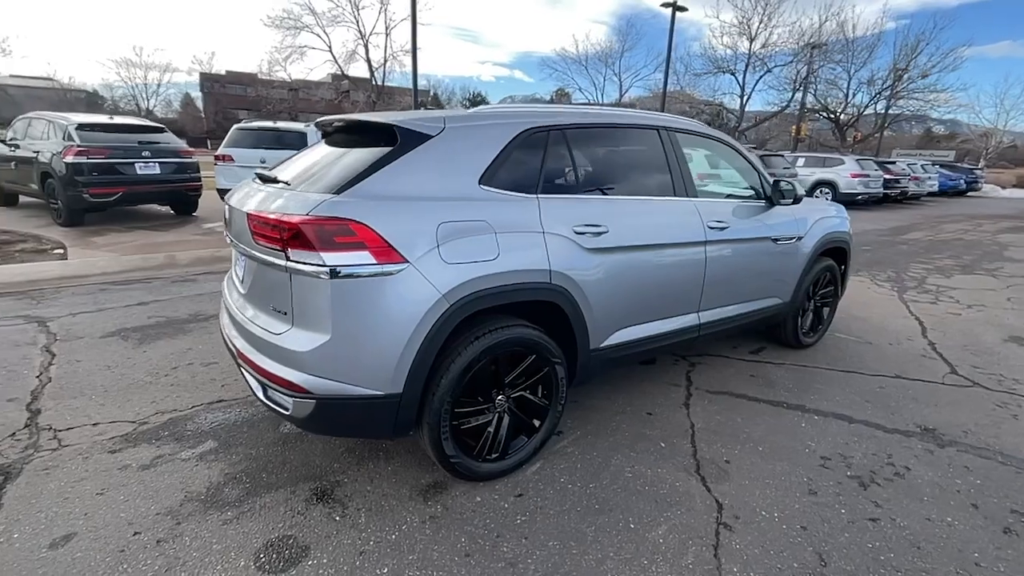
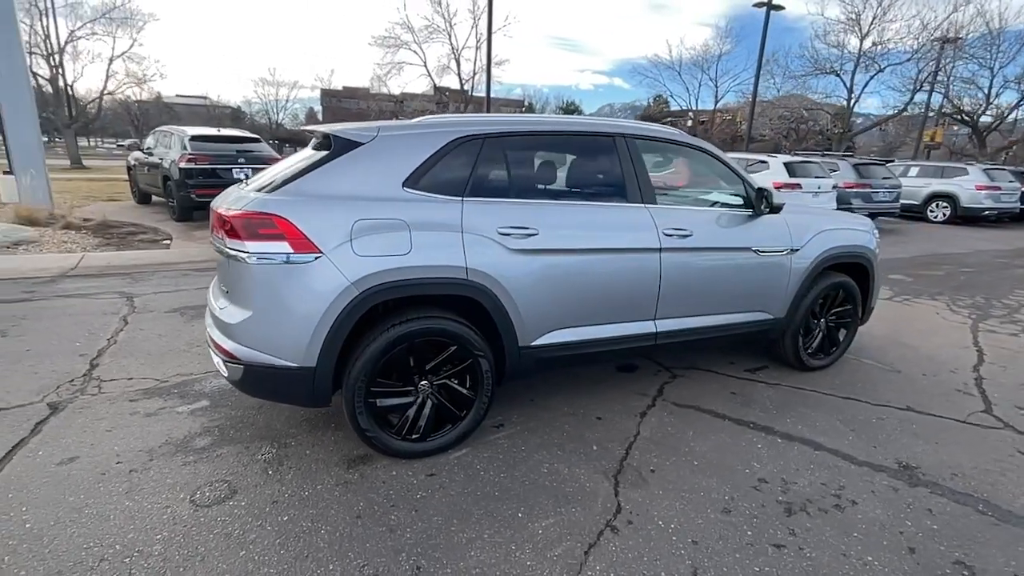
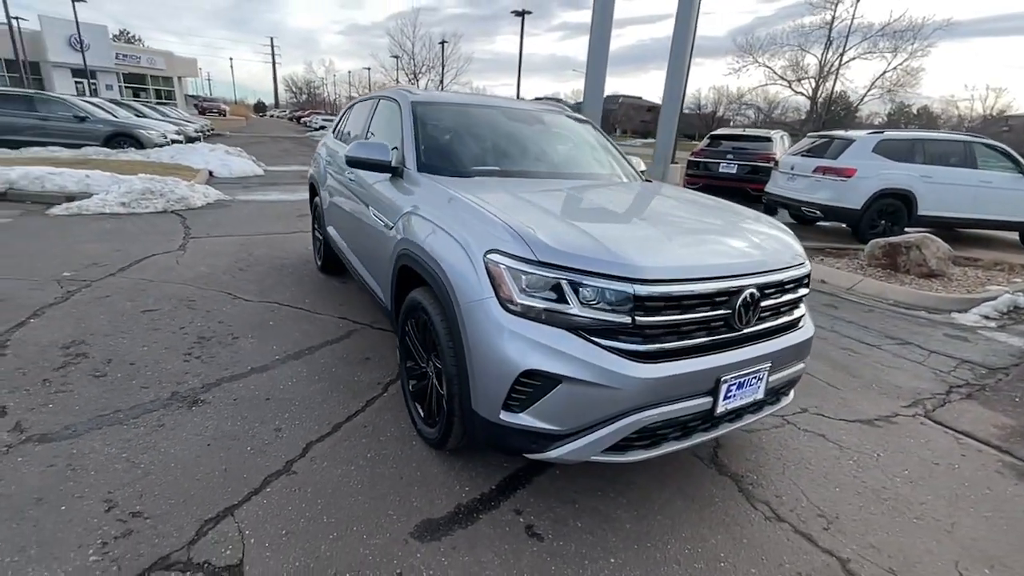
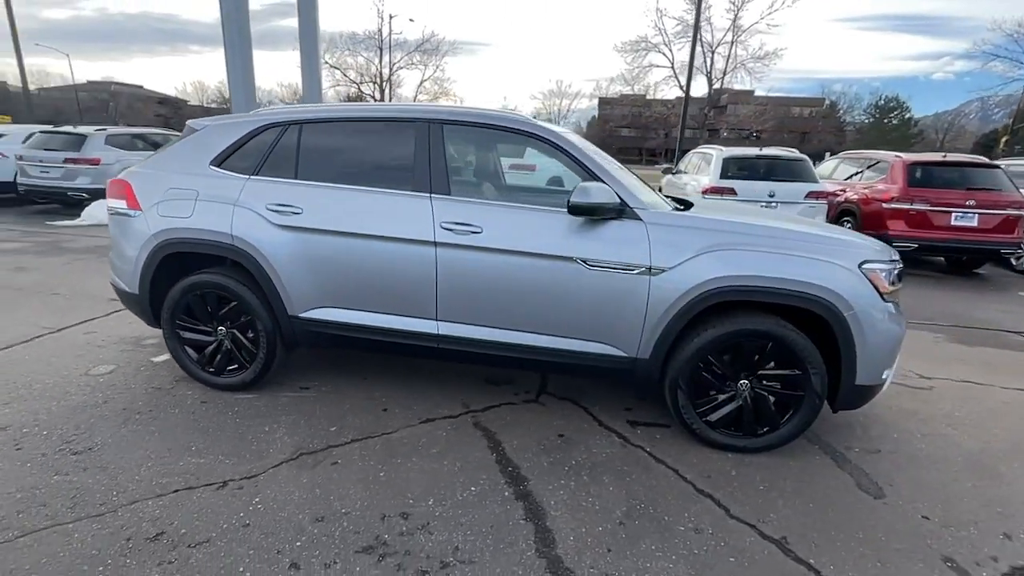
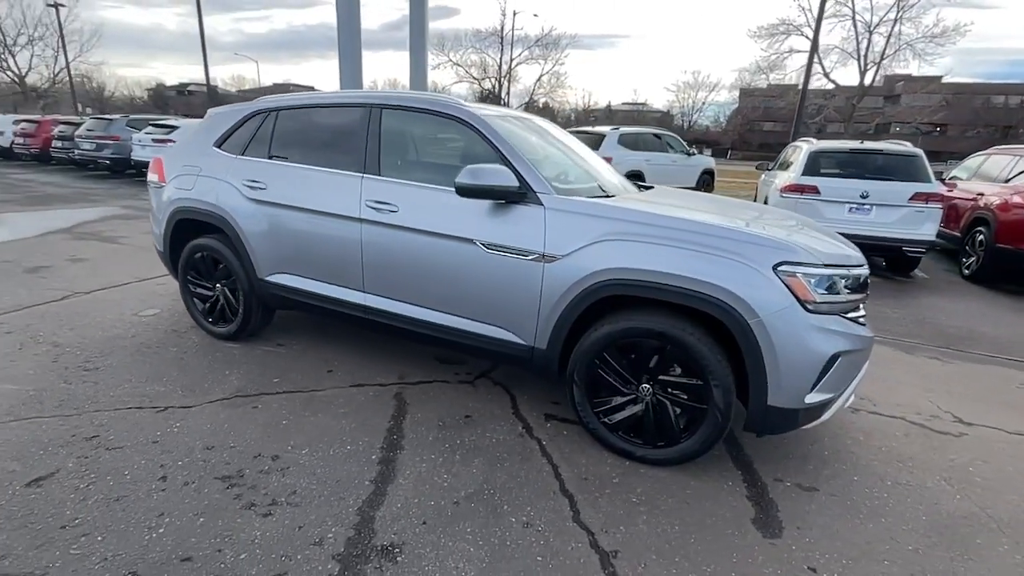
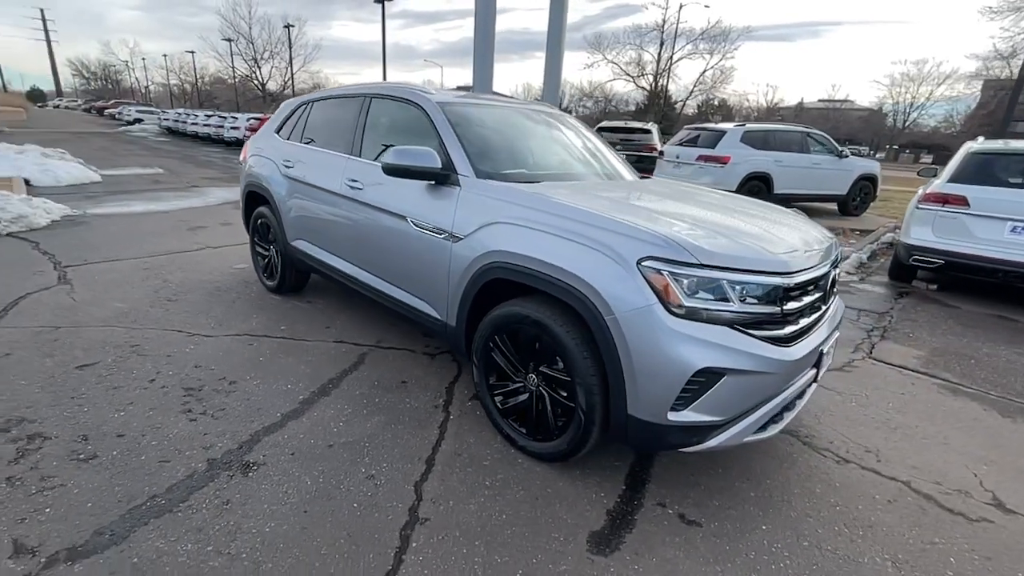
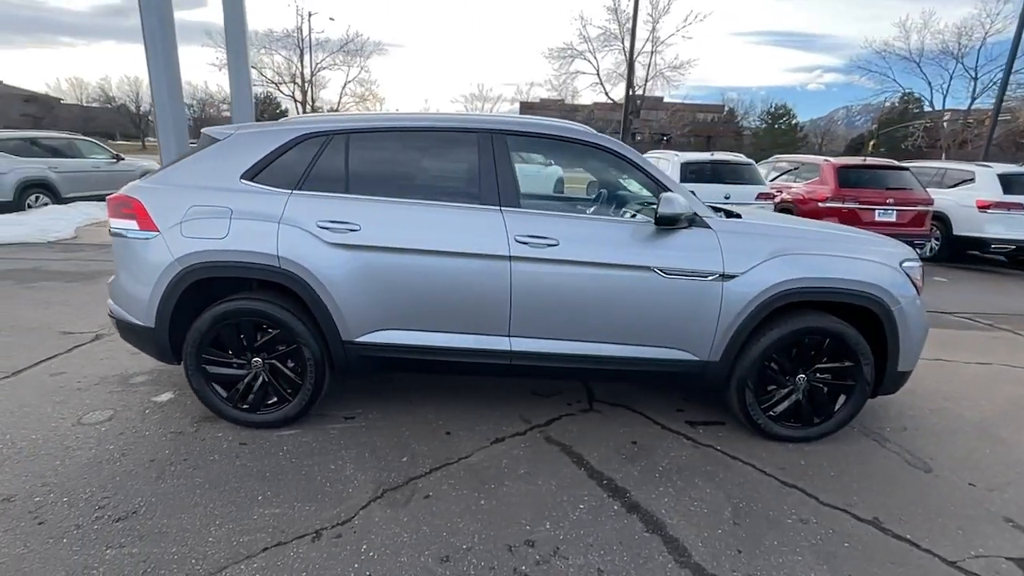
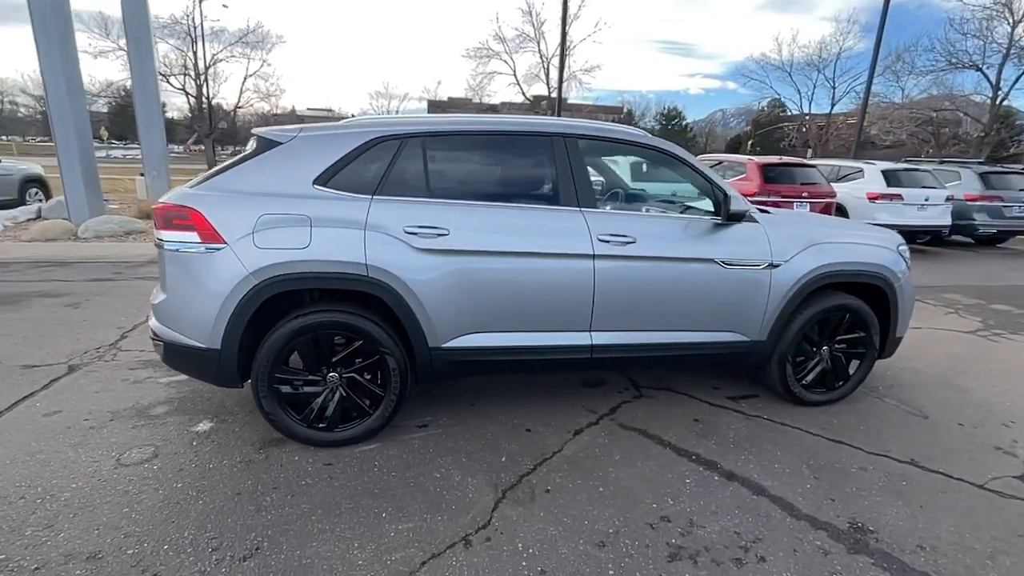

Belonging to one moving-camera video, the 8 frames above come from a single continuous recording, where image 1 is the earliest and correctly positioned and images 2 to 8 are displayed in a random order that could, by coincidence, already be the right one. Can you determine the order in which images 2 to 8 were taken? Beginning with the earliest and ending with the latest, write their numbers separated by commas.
2, 8, 7, 4, 5, 6, 3
